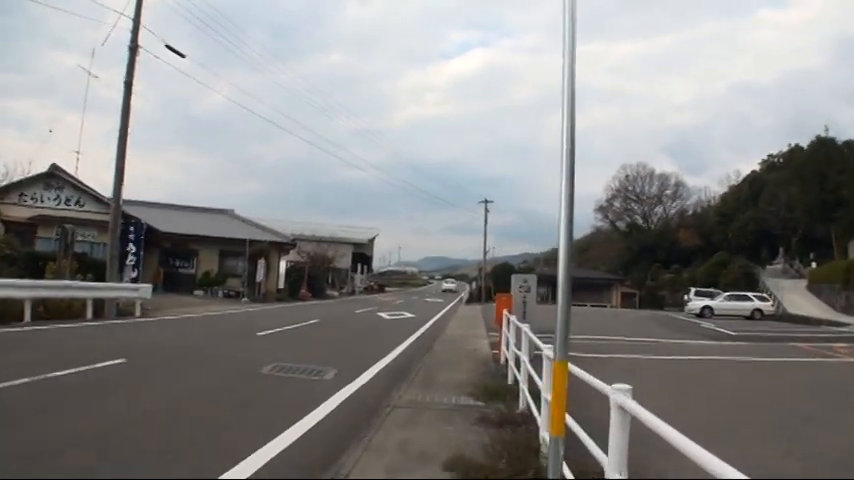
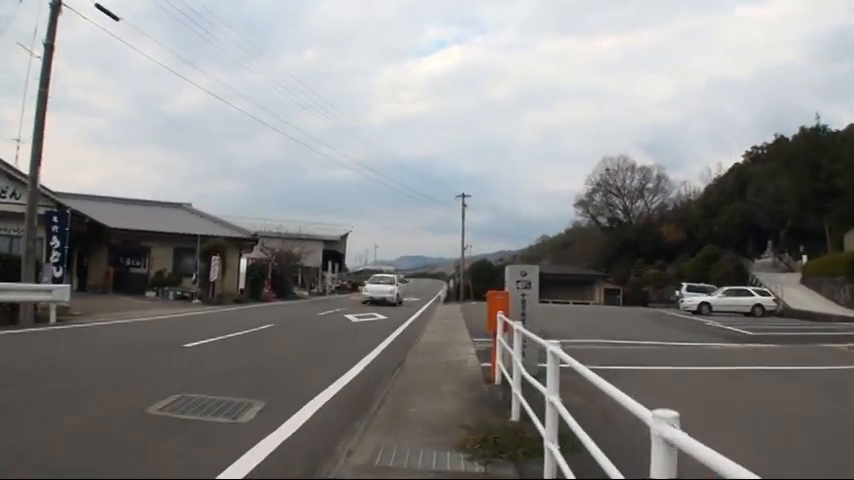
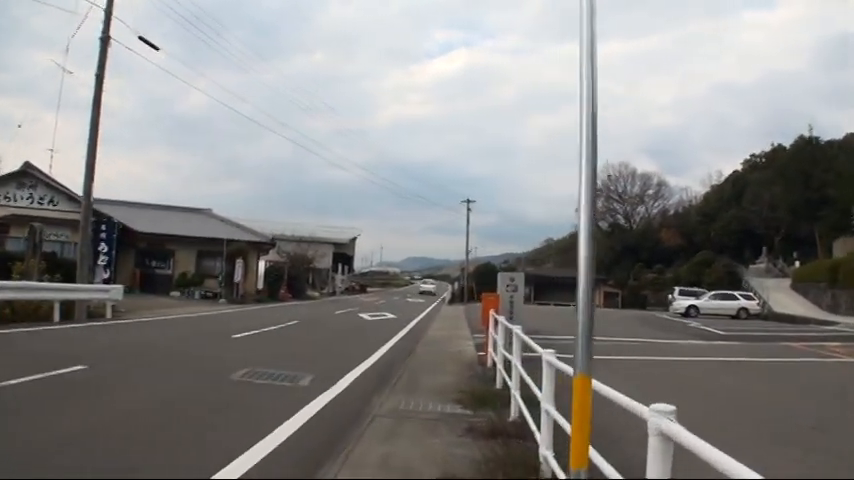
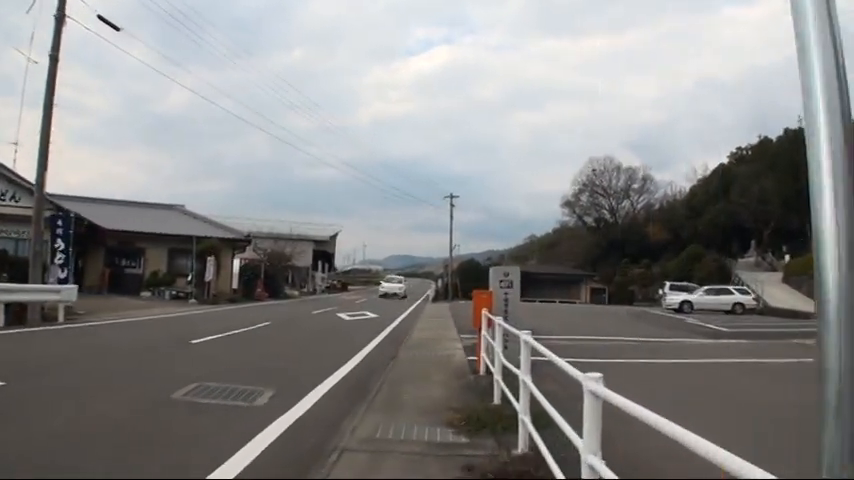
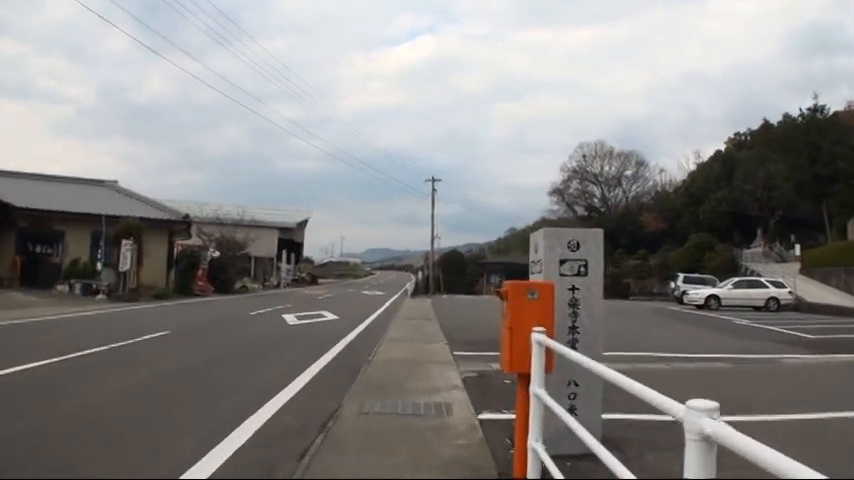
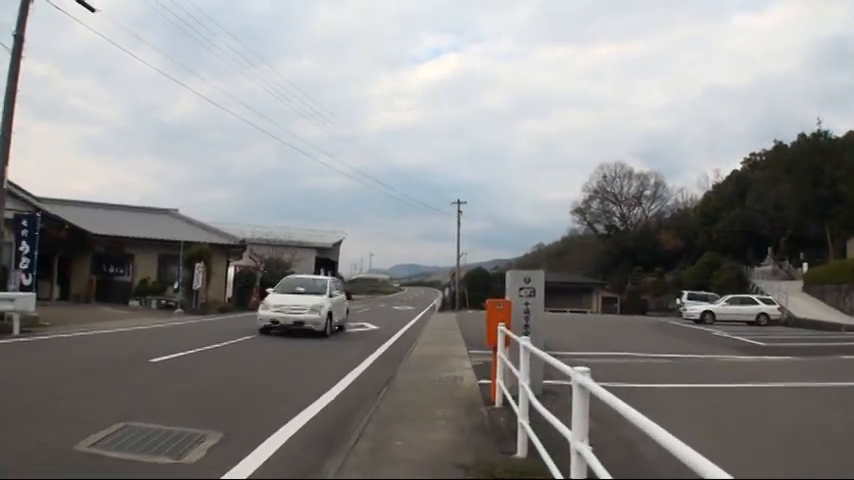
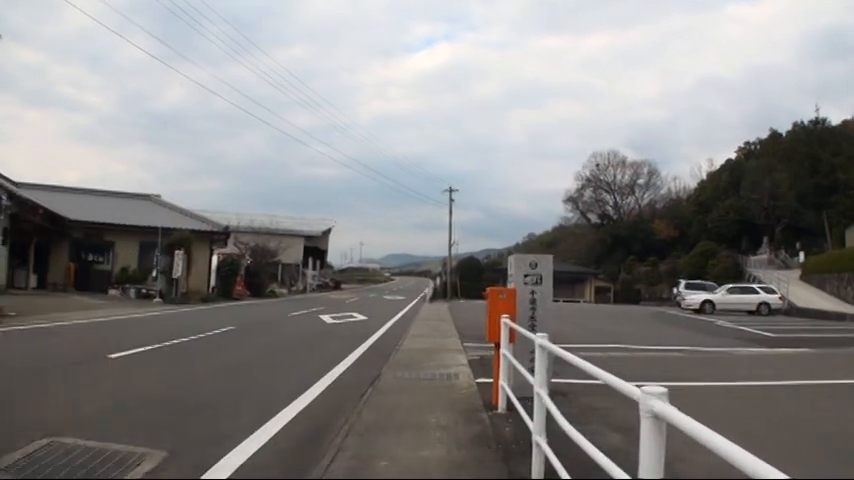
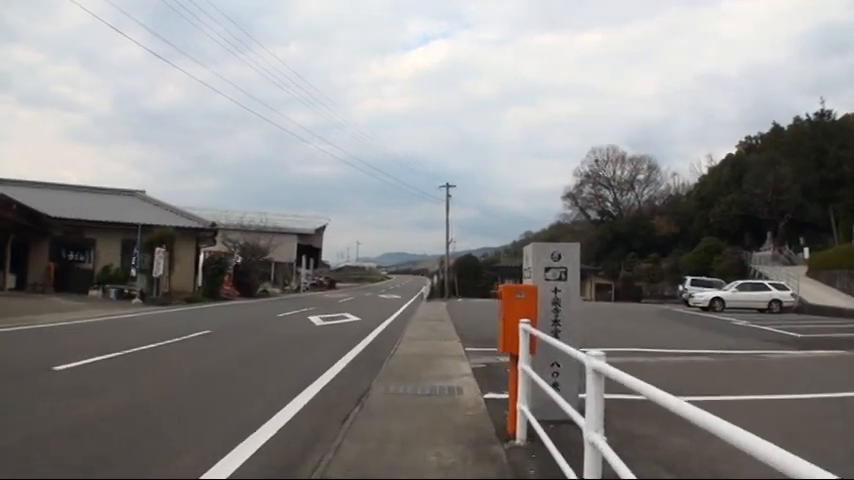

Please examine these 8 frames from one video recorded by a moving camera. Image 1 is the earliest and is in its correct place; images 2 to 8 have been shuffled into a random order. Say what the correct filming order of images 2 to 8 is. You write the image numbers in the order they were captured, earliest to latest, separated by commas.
3, 4, 2, 6, 7, 8, 5
